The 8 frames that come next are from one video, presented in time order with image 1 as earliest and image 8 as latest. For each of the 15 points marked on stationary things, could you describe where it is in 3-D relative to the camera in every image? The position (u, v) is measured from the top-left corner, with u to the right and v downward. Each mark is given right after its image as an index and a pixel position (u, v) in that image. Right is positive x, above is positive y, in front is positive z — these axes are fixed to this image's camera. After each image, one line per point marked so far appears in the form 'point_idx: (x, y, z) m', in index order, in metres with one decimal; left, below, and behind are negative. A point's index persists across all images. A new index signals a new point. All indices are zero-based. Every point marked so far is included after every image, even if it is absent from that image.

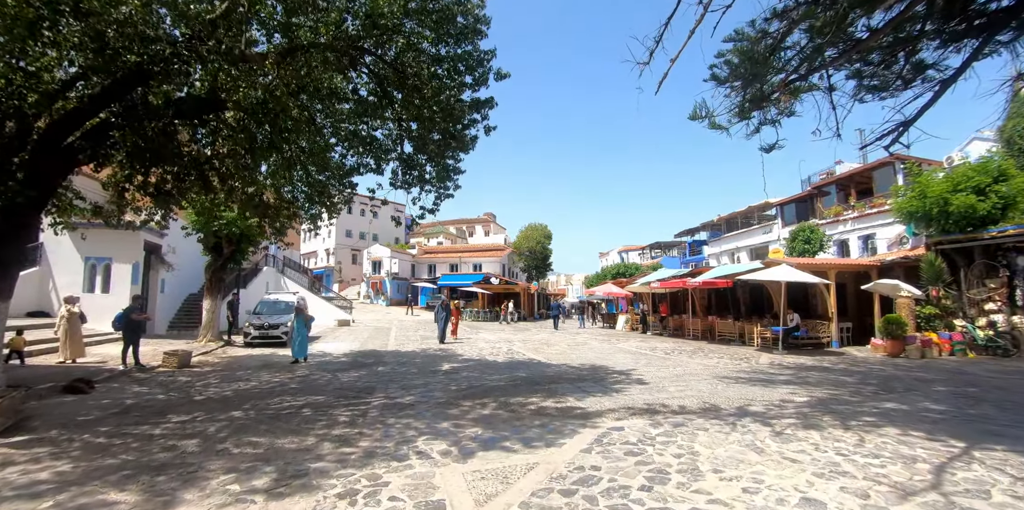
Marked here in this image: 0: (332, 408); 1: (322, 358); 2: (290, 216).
0: (-2.9, -2.4, +7.0) m
1: (-5.7, -3.1, +13.4) m
2: (-6.1, +1.0, +12.2) m
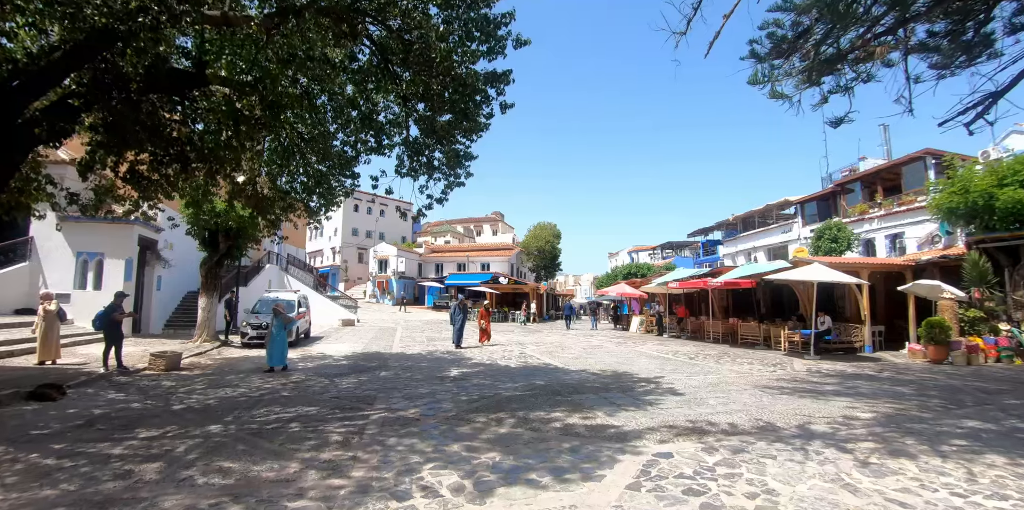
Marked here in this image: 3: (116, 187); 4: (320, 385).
0: (-2.5, -2.3, +6.0) m
1: (-5.2, -3.0, +12.4) m
2: (-5.7, +1.1, +11.3) m
3: (-7.2, +1.2, +8.1) m
4: (-3.8, -2.6, +9.0) m
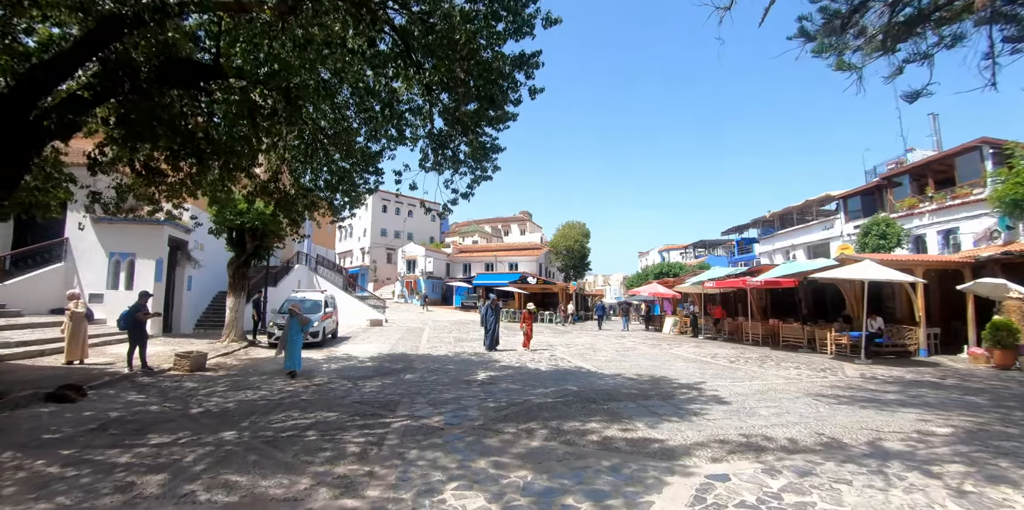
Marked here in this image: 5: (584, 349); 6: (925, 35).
0: (-2.2, -2.2, +5.6) m
1: (-4.5, -3.0, +12.2) m
2: (-5.0, +1.2, +11.1) m
3: (-6.7, +1.3, +8.0) m
4: (-3.2, -2.6, +8.6) m
5: (+2.9, -3.7, +17.8) m
6: (+5.2, +2.8, +5.7) m
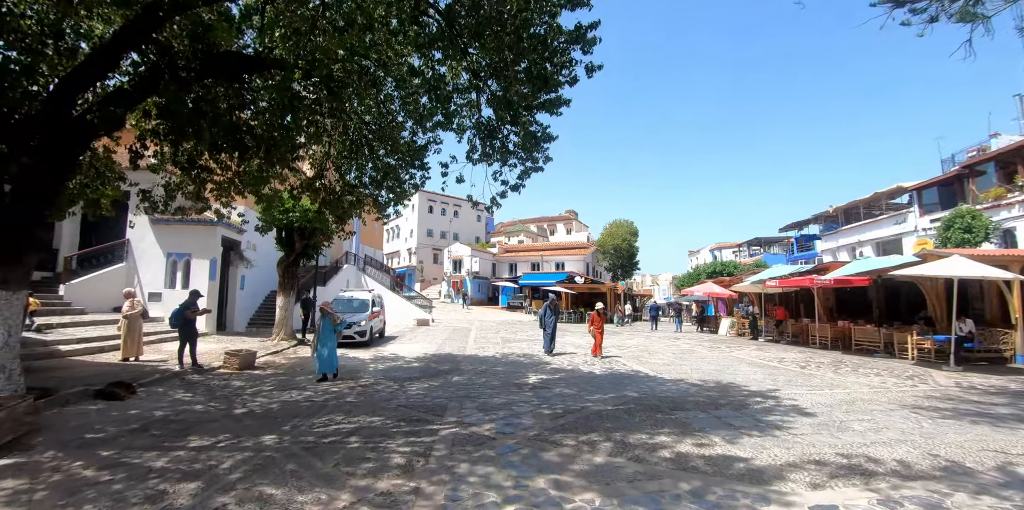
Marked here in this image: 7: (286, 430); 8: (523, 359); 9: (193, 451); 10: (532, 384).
0: (-1.5, -2.2, +5.2) m
1: (-3.2, -2.9, +12.0) m
2: (-3.8, +1.2, +10.9) m
3: (-5.8, +1.3, +8.0) m
4: (-2.3, -2.5, +8.3) m
5: (+4.7, -3.6, +16.9) m
6: (+5.8, +2.9, +4.6) m
7: (-2.8, -2.2, +5.5) m
8: (+0.3, -3.2, +13.8) m
9: (-3.3, -2.0, +4.7) m
10: (+0.4, -2.8, +9.7) m
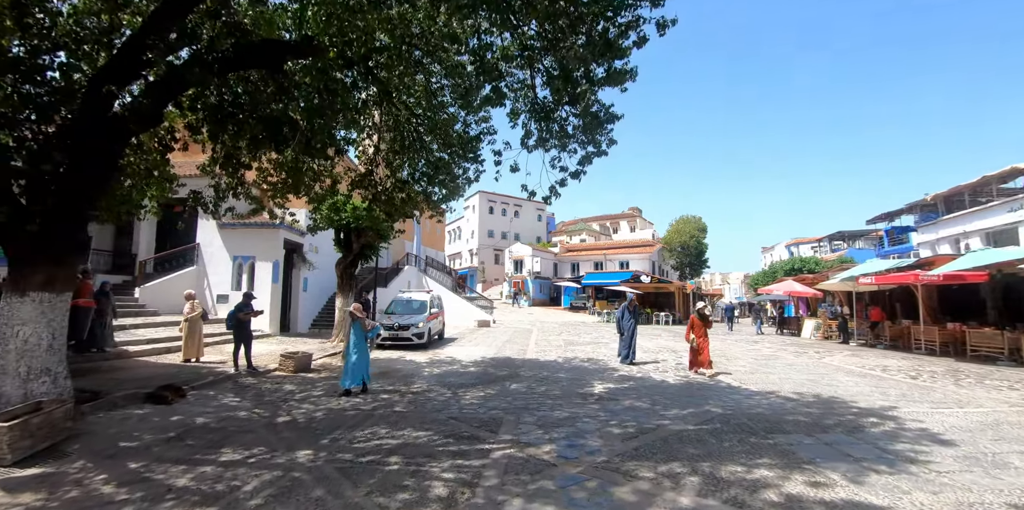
0: (-0.9, -2.1, +4.5) m
1: (-1.6, -2.9, +11.4) m
2: (-2.5, +1.2, +10.5) m
3: (-4.8, +1.3, +7.9) m
4: (-1.2, -2.5, +7.7) m
5: (+6.8, -3.5, +15.3) m
6: (+6.2, +3.1, +2.9) m
7: (-2.1, -2.1, +5.0) m
8: (+2.1, -3.1, +12.8) m
9: (-2.8, -2.0, +4.2) m
10: (+1.7, -2.7, +8.7) m
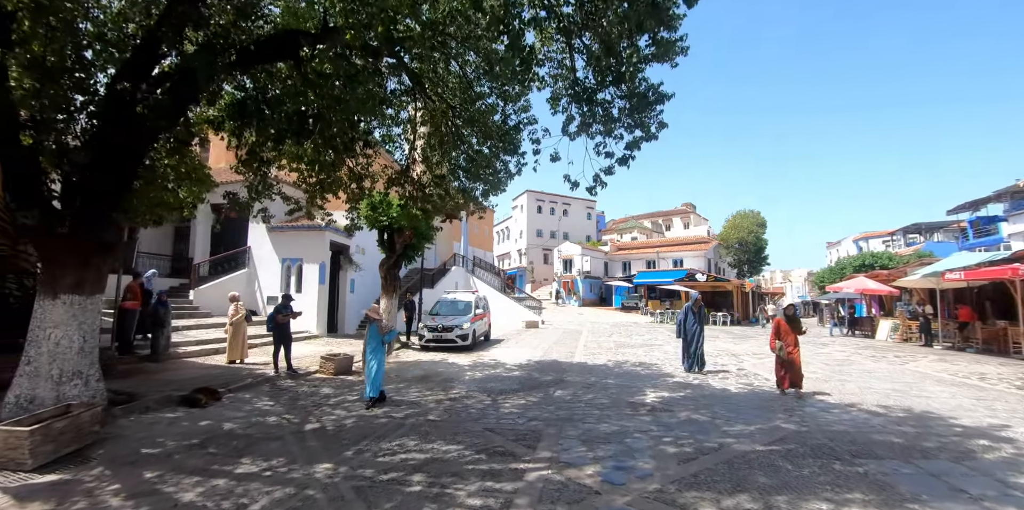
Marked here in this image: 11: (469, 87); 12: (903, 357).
0: (-0.5, -2.1, +4.1) m
1: (-0.5, -2.9, +11.0) m
2: (-1.5, +1.3, +10.2) m
3: (-4.2, +1.3, +7.8) m
4: (-0.6, -2.4, +7.2) m
5: (+8.3, -3.3, +13.9) m
6: (+6.2, +3.2, +1.7) m
7: (-1.7, -2.1, +4.7) m
8: (+3.4, -3.1, +12.0) m
9: (-2.5, -2.0, +4.0) m
10: (+2.4, -2.6, +7.9) m
11: (-0.8, +3.2, +8.5) m
12: (+14.1, -3.7, +15.9) m
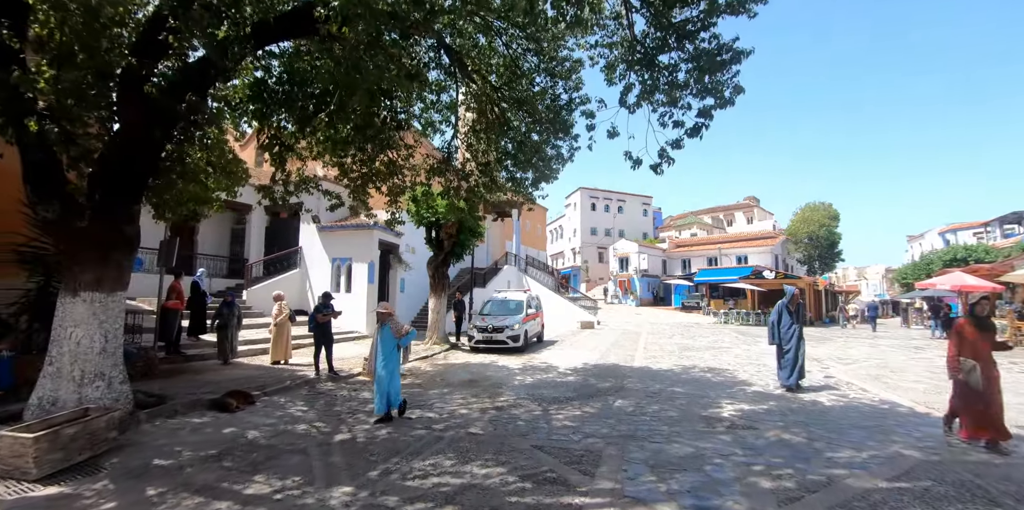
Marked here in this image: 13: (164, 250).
0: (-0.2, -1.9, +3.3) m
1: (+0.7, -2.7, +10.2) m
2: (-0.4, +1.3, +9.5) m
3: (-3.3, +1.3, +7.5) m
4: (+0.2, -2.3, +6.5) m
5: (+9.8, -3.1, +12.0) m
6: (+6.2, +3.4, +0.1) m
7: (-1.3, -2.0, +4.0) m
8: (+4.7, -2.9, +10.7) m
9: (-2.1, -1.9, +3.4) m
10: (+3.3, -2.5, +6.8) m
11: (+0.1, +3.3, +7.8) m
12: (+15.8, -3.4, +13.3) m
13: (-5.5, +0.1, +7.0) m
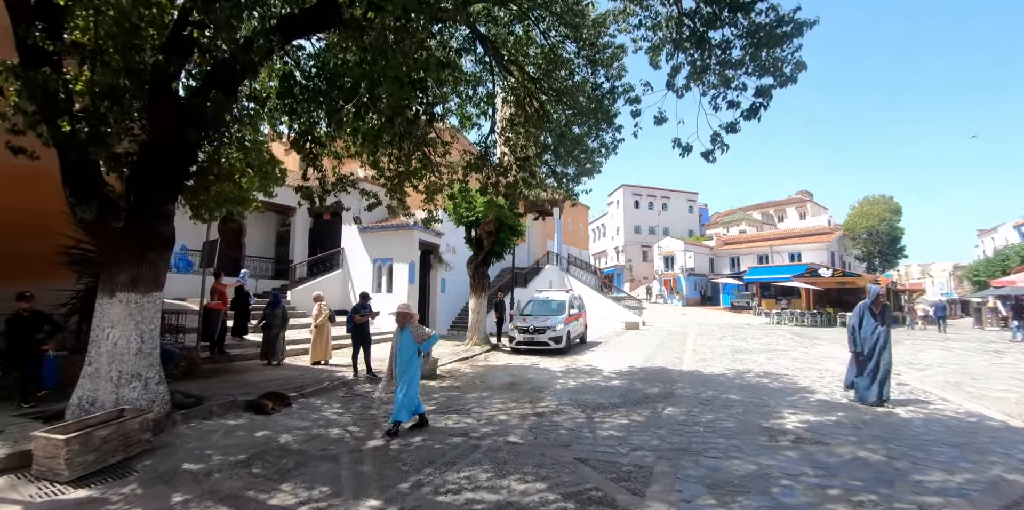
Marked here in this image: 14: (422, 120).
0: (+0.1, -1.9, +2.9) m
1: (+1.6, -2.7, +9.7) m
2: (+0.4, +1.4, +9.1) m
3: (-2.7, +1.3, +7.4) m
4: (+0.8, -2.3, +6.0) m
5: (+10.9, -2.9, +10.6) m
6: (+6.0, +3.6, -0.8) m
7: (-0.9, -2.0, +3.8) m
8: (+5.6, -2.8, +9.8) m
9: (-1.8, -1.9, +3.2) m
10: (+3.8, -2.4, +6.0) m
11: (+0.7, +3.3, +7.3) m
12: (+17.0, -3.2, +11.3) m
13: (-4.9, +0.1, +7.1) m
14: (-1.3, +2.0, +6.7) m
